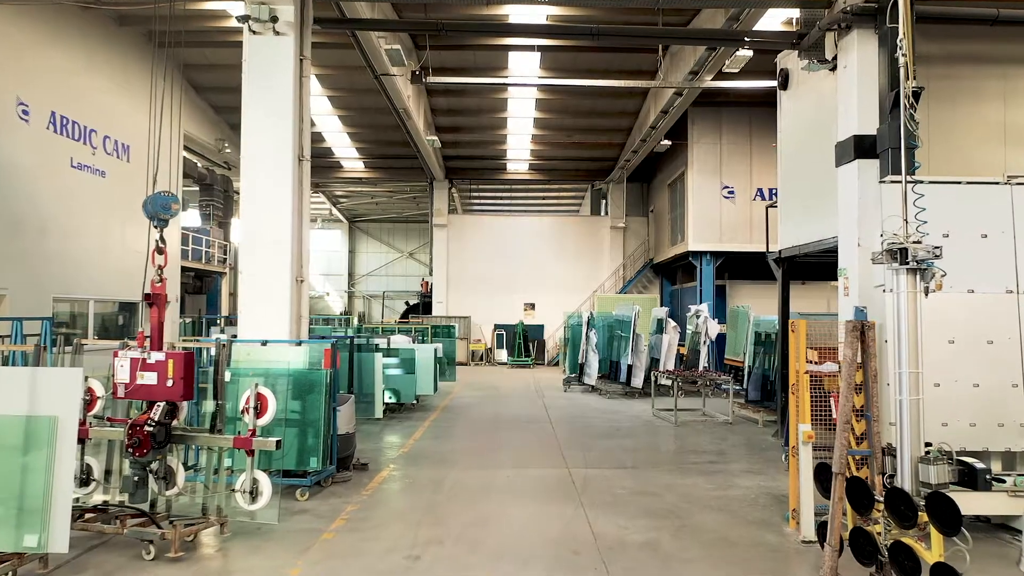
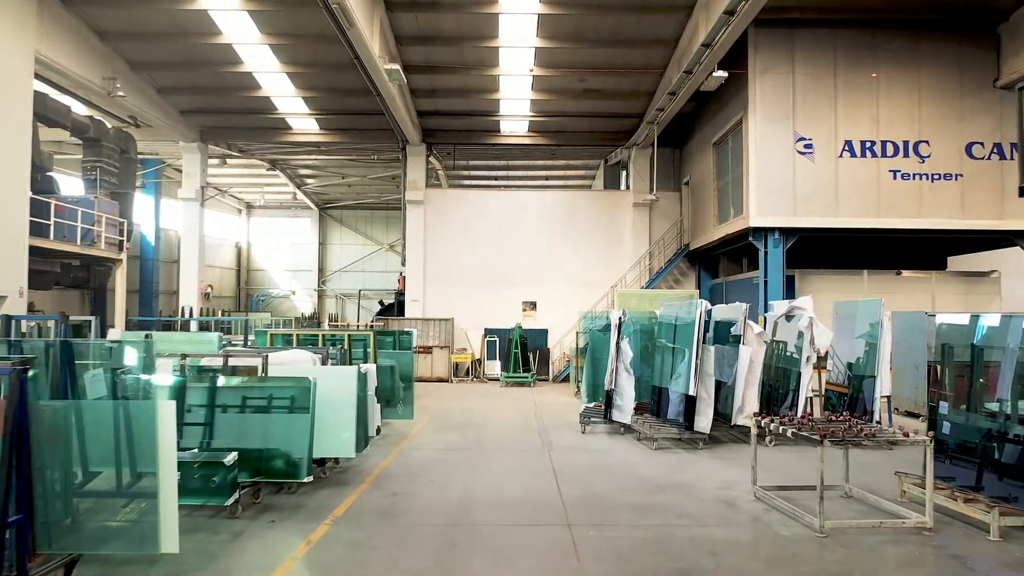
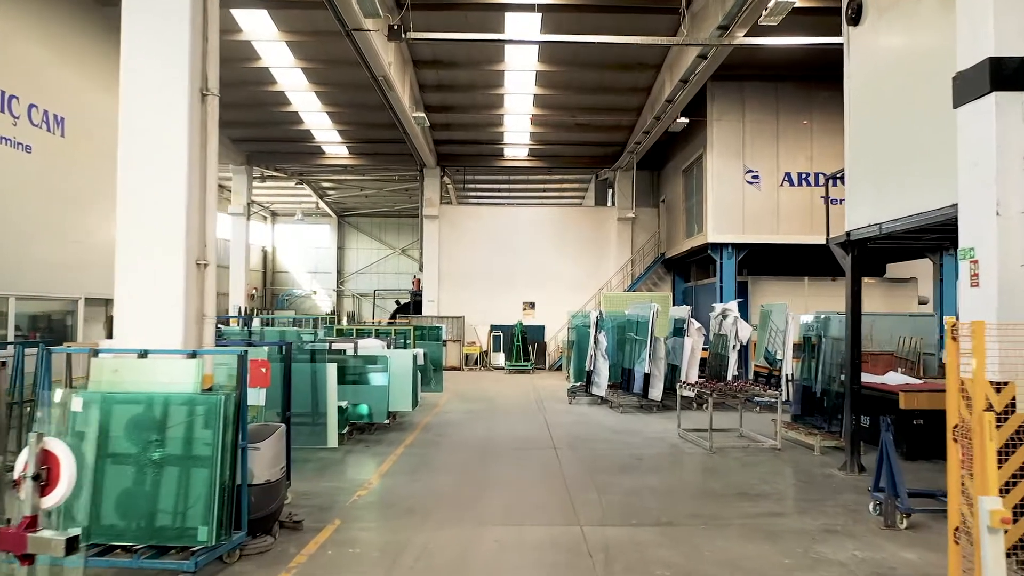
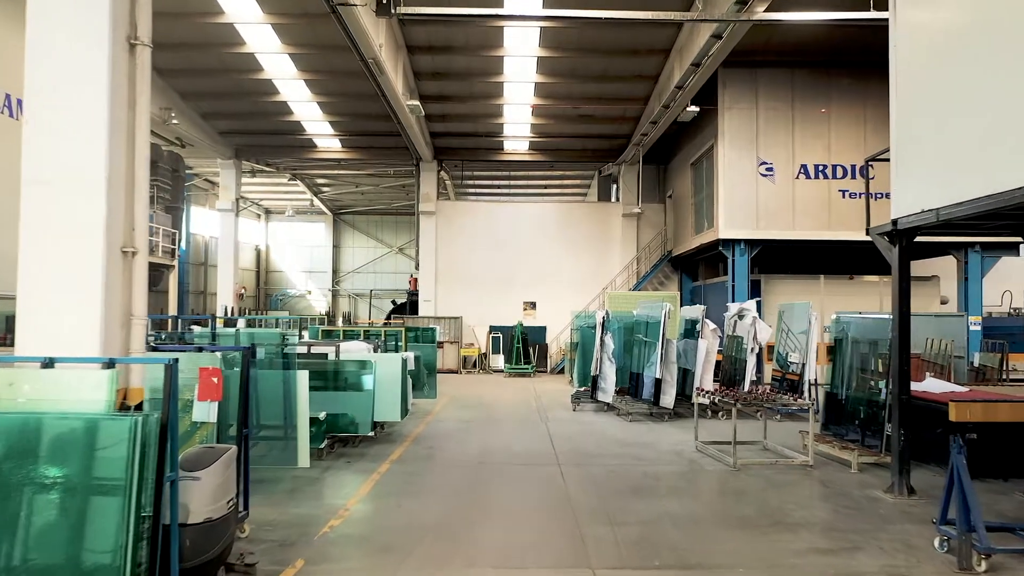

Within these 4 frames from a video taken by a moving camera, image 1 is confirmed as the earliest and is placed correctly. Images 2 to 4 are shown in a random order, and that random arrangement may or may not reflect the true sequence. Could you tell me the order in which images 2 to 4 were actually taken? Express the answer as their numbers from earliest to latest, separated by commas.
3, 4, 2
